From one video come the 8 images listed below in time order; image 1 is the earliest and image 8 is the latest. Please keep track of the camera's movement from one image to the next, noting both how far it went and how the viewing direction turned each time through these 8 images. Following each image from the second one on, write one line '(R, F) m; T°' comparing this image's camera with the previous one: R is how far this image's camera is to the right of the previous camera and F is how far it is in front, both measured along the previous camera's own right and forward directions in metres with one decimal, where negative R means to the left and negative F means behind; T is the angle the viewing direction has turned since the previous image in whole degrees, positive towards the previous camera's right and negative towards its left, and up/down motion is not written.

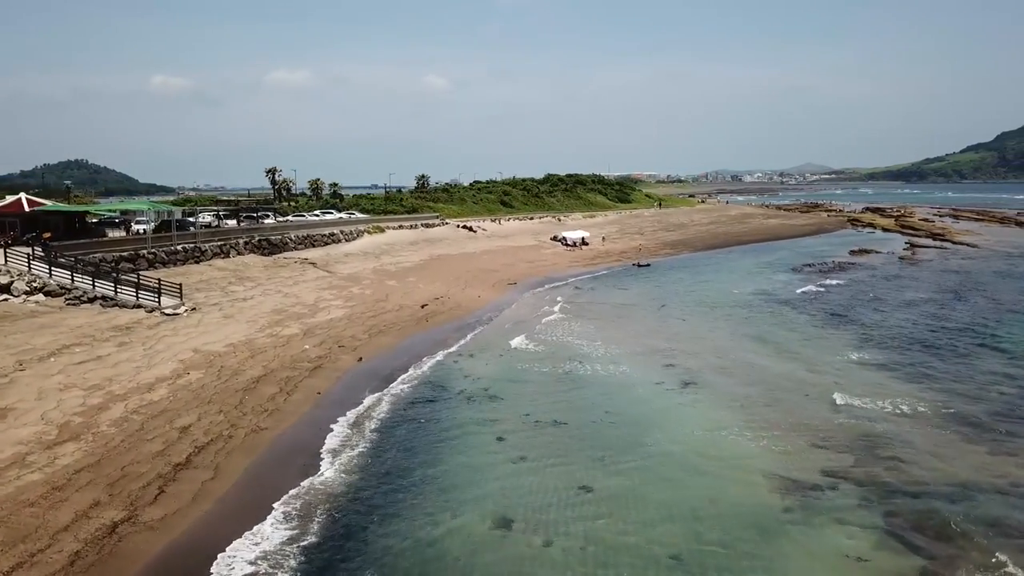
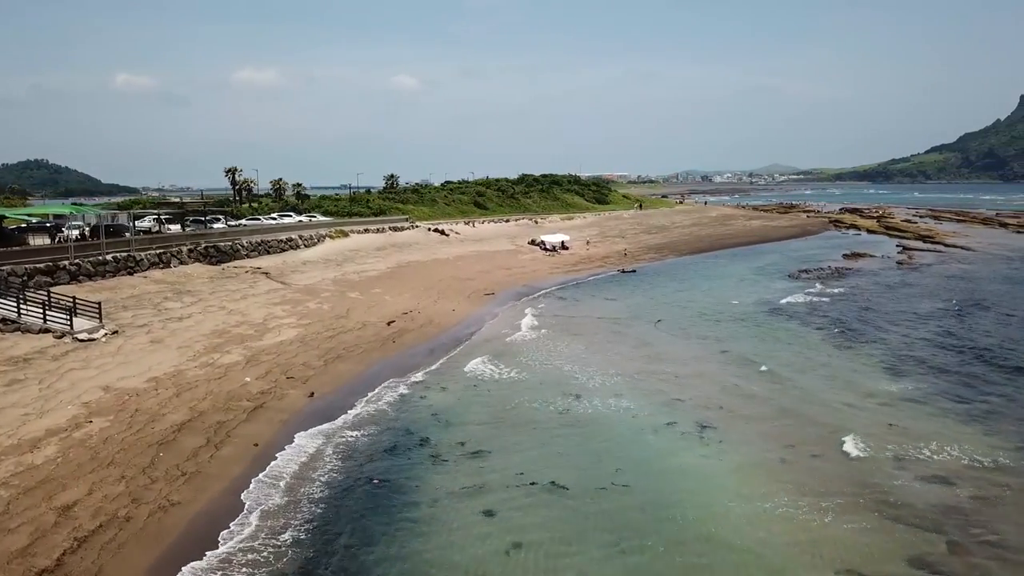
(-0.2, +2.7) m; +2°
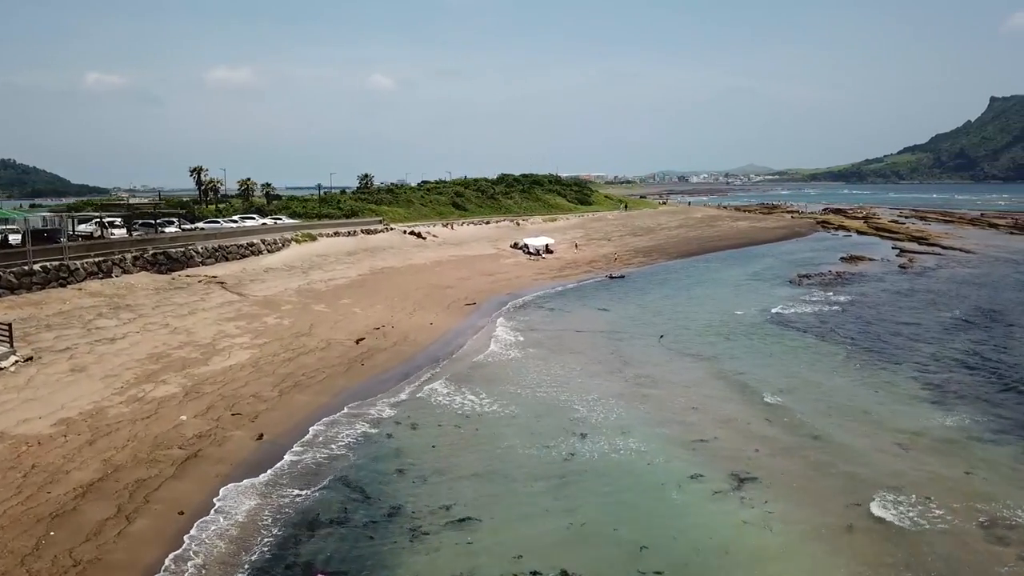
(-0.2, +2.4) m; +2°
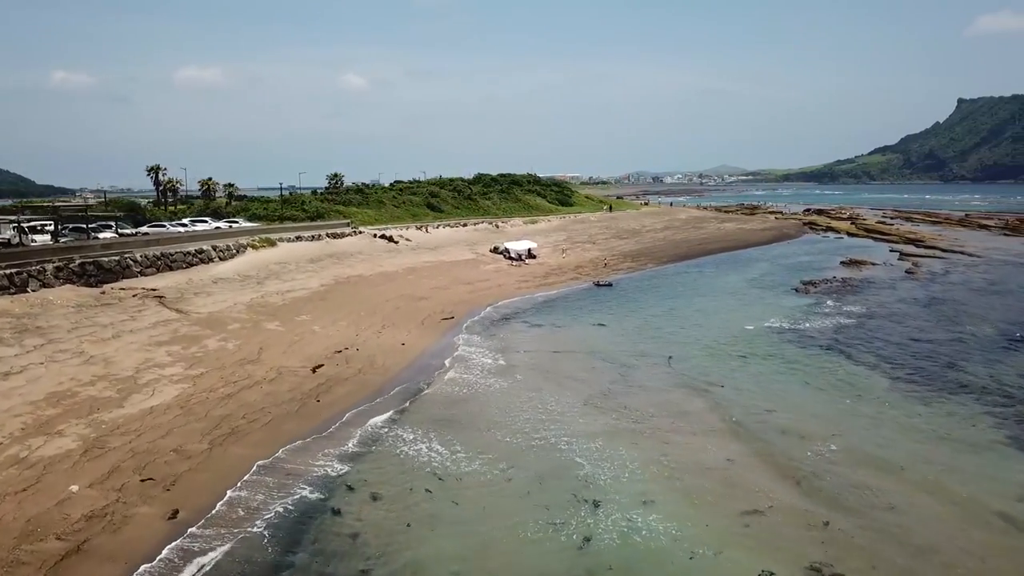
(-0.2, +2.8) m; +2°
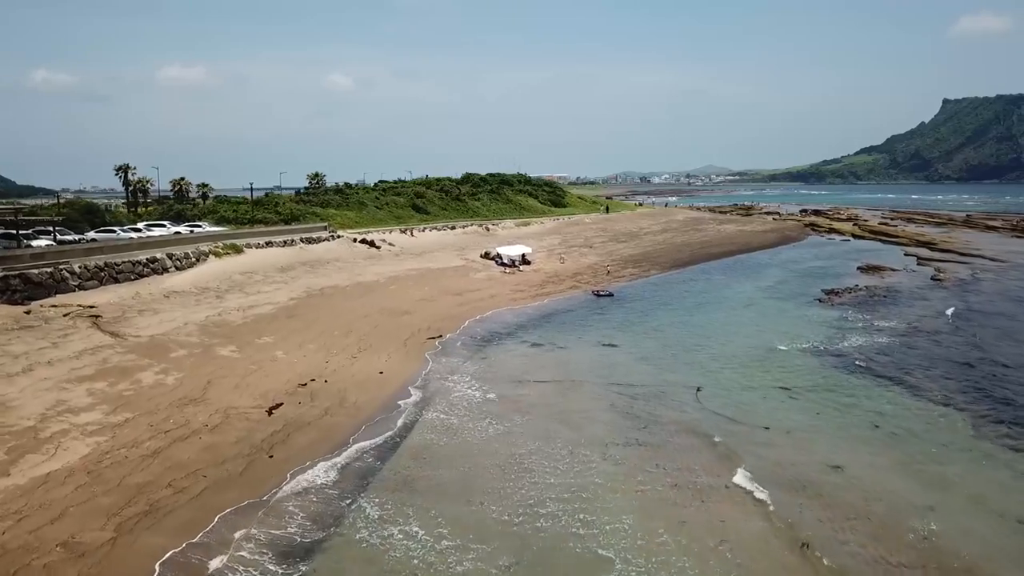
(-0.2, +2.8) m; +1°
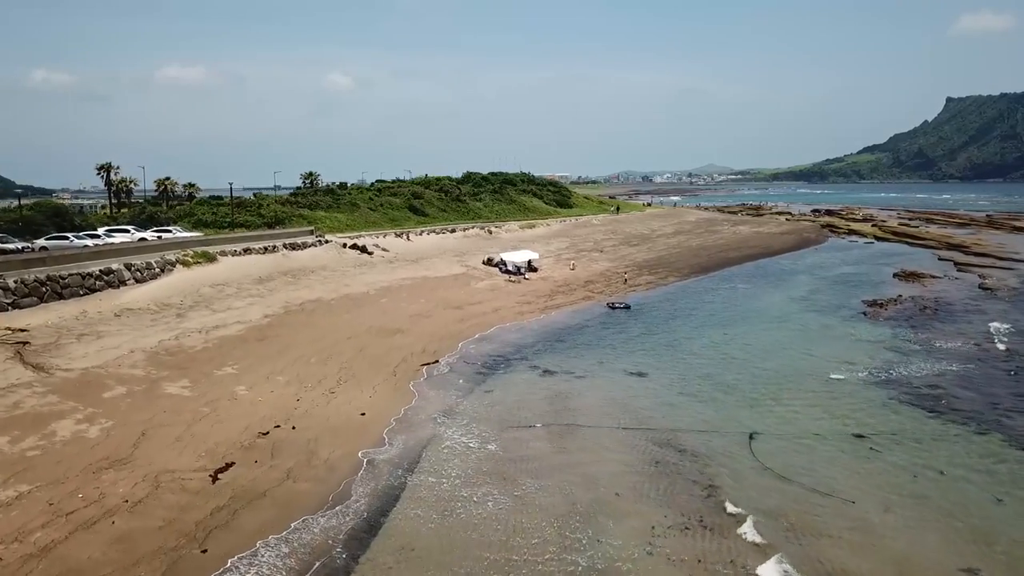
(-0.2, +2.8) m; 0°
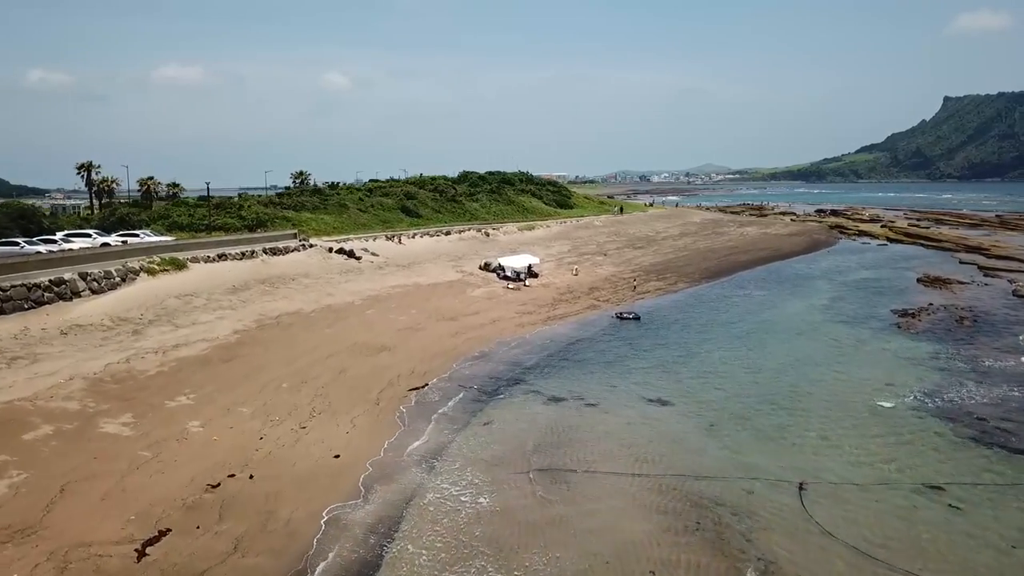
(-0.1, +2.0) m; 0°
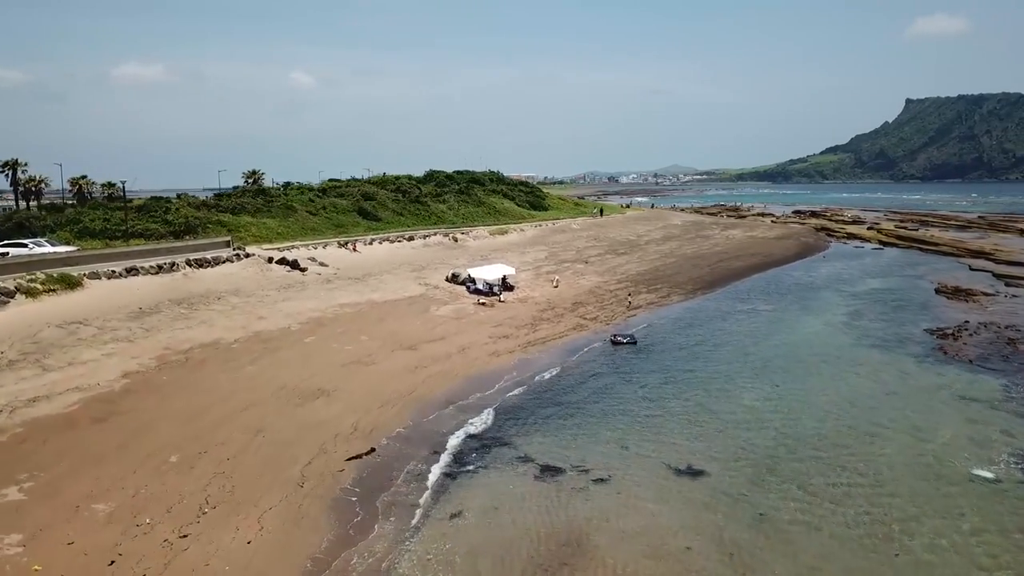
(-0.1, +3.6) m; +2°
